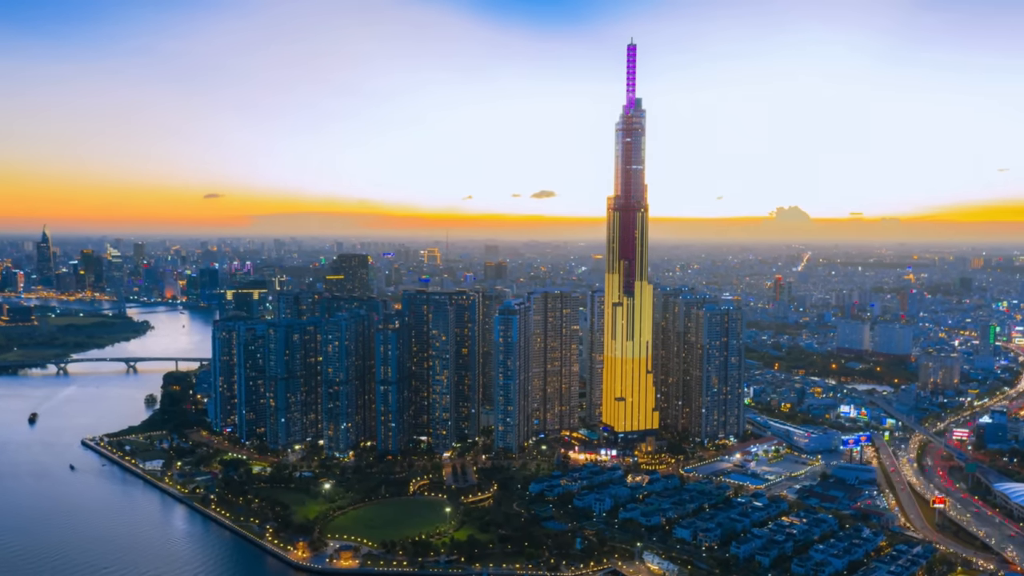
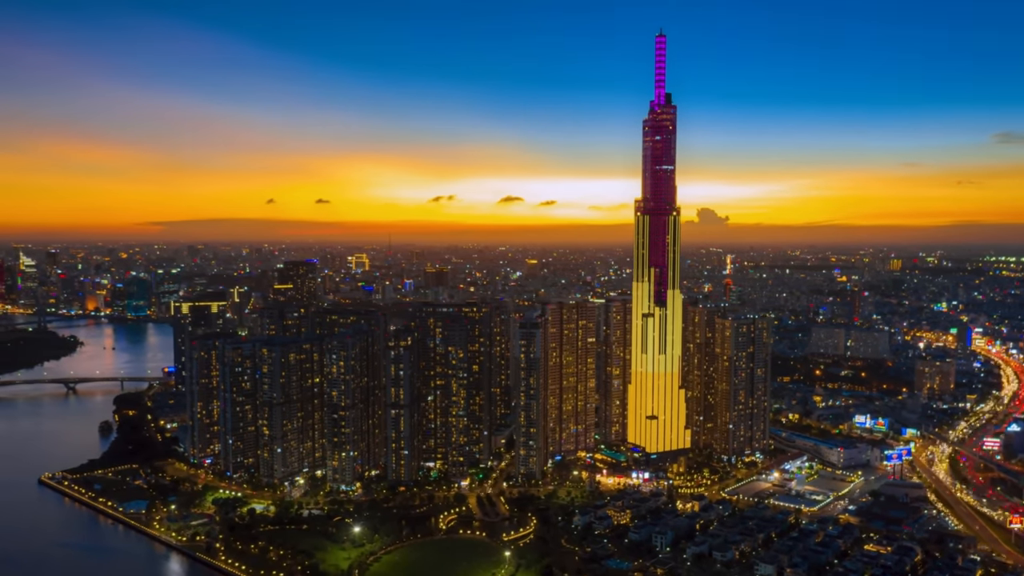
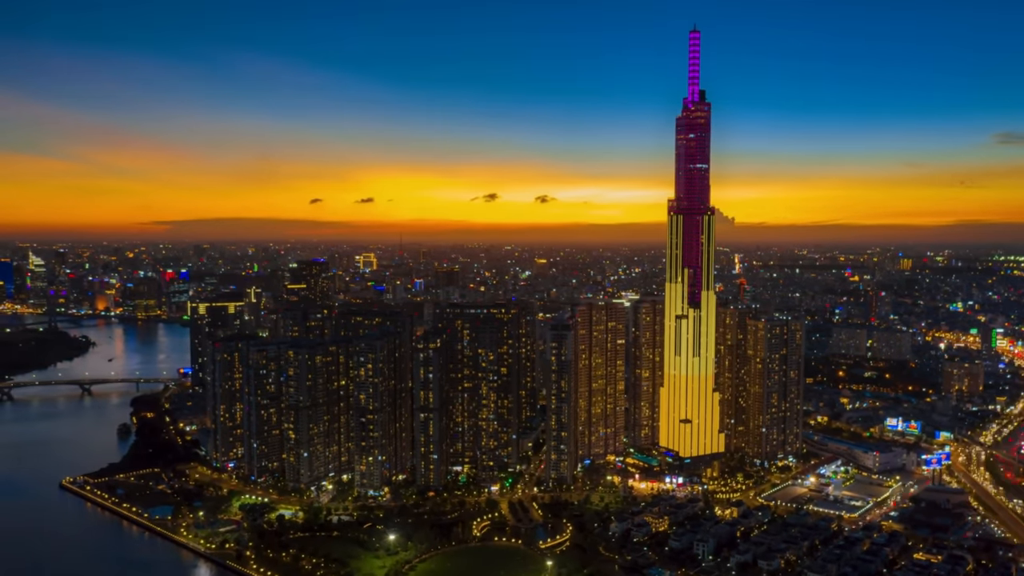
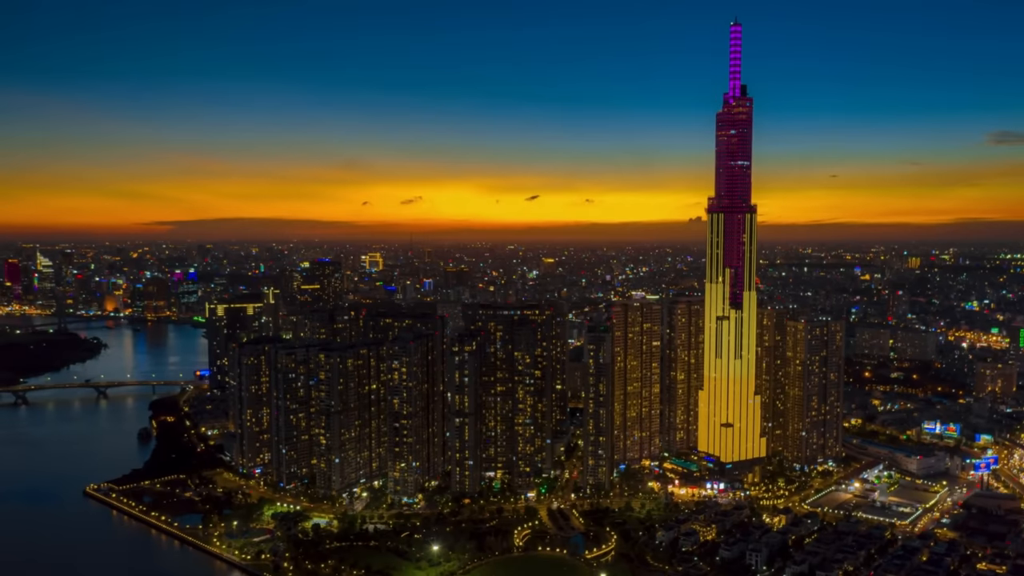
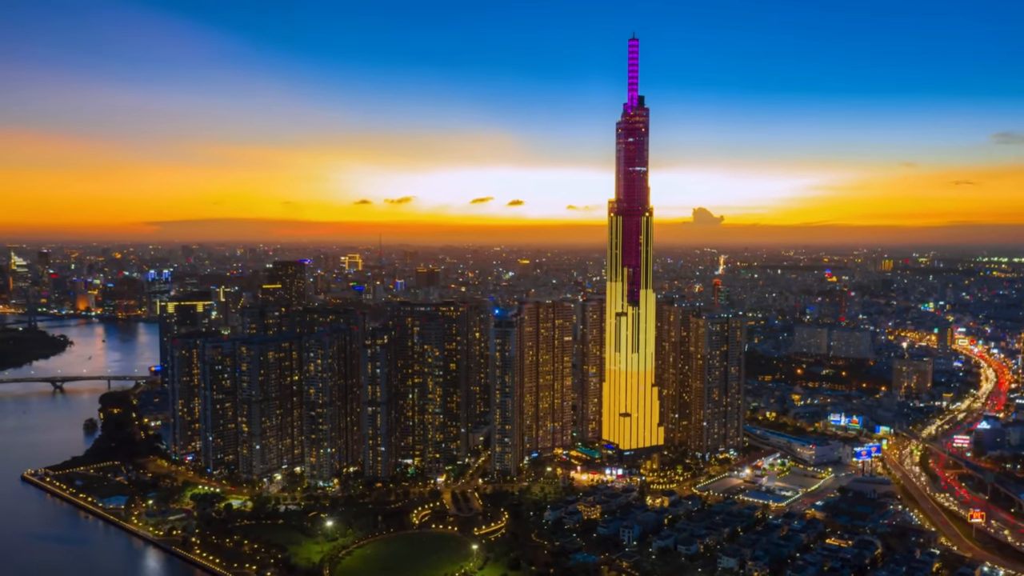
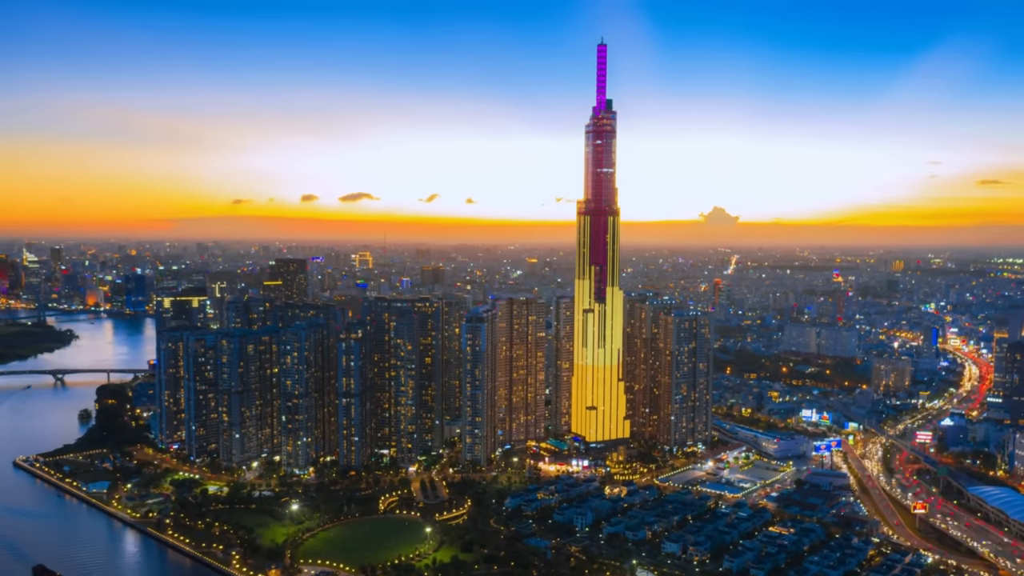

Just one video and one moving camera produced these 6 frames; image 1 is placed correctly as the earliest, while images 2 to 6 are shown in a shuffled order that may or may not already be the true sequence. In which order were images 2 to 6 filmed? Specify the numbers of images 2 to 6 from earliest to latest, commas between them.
6, 5, 2, 3, 4
